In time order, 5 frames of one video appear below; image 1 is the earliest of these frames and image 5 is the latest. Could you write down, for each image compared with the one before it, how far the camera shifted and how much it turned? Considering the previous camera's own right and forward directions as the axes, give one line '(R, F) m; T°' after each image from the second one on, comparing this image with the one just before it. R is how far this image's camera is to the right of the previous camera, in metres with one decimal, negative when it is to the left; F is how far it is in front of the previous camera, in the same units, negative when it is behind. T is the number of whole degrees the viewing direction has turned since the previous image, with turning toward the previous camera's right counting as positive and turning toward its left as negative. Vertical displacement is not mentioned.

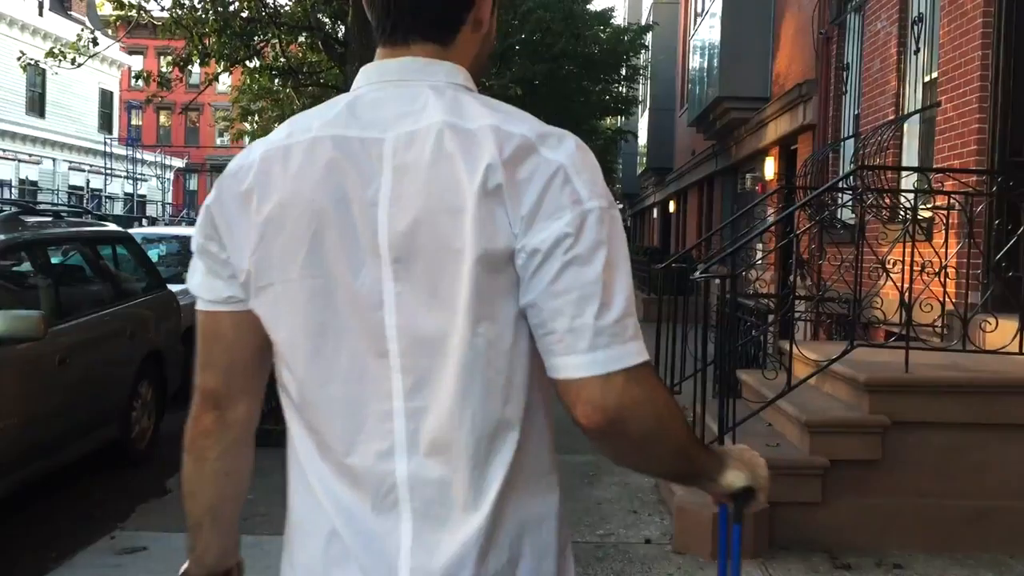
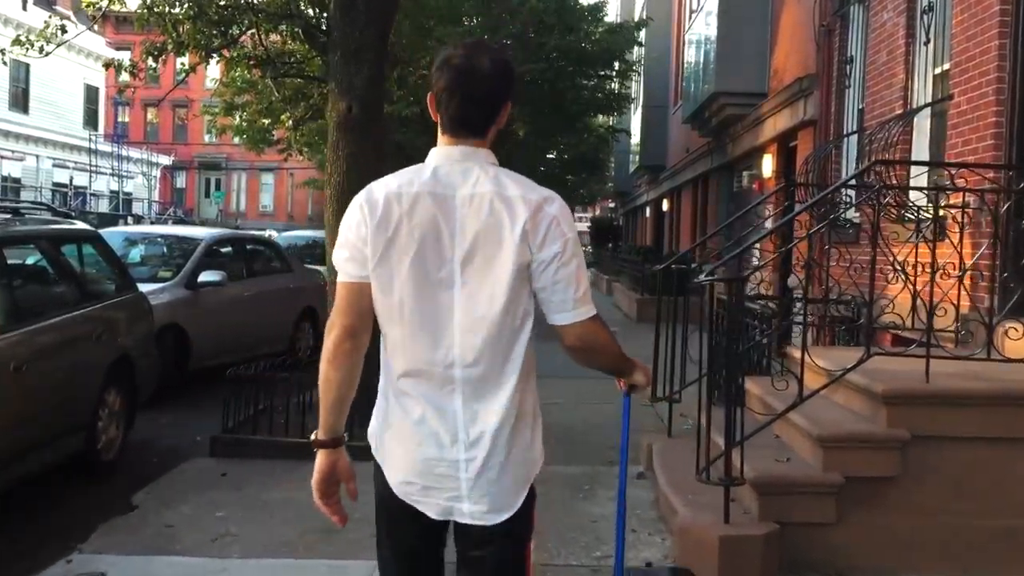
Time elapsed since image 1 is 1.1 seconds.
(0.0, +0.4) m; +1°
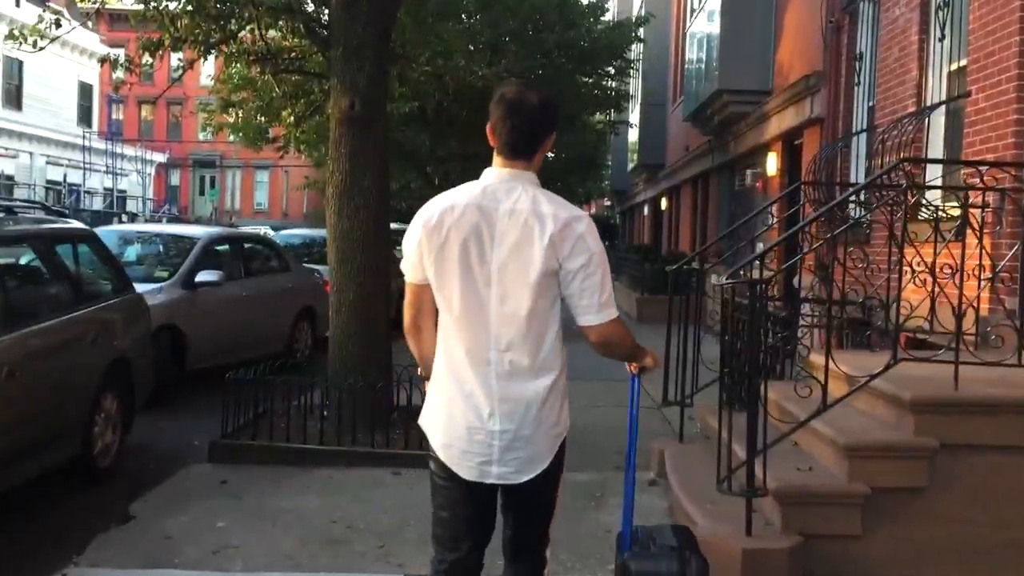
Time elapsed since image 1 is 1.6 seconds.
(-0.1, +0.2) m; 0°
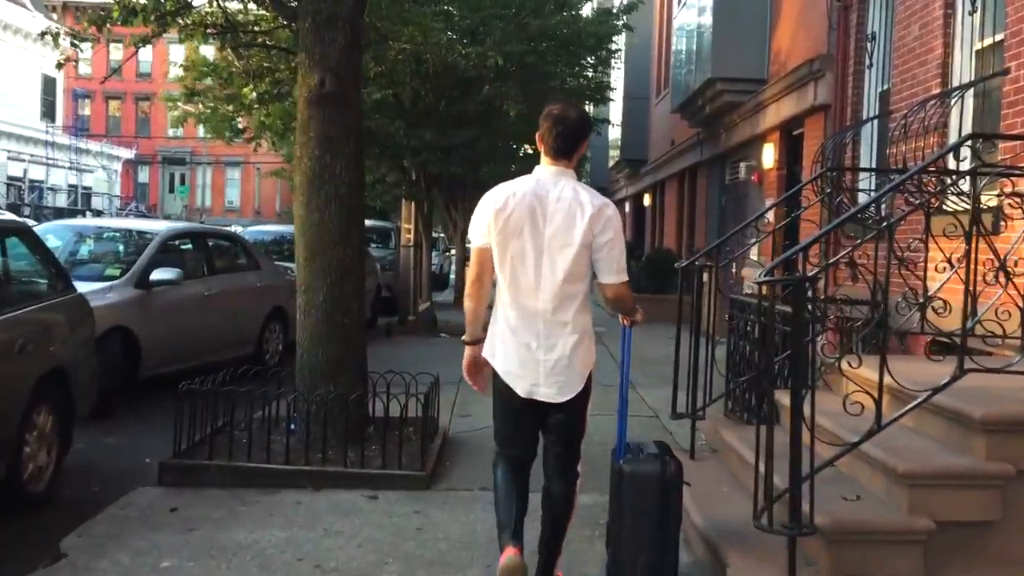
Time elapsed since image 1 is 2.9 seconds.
(-0.1, +0.7) m; +1°
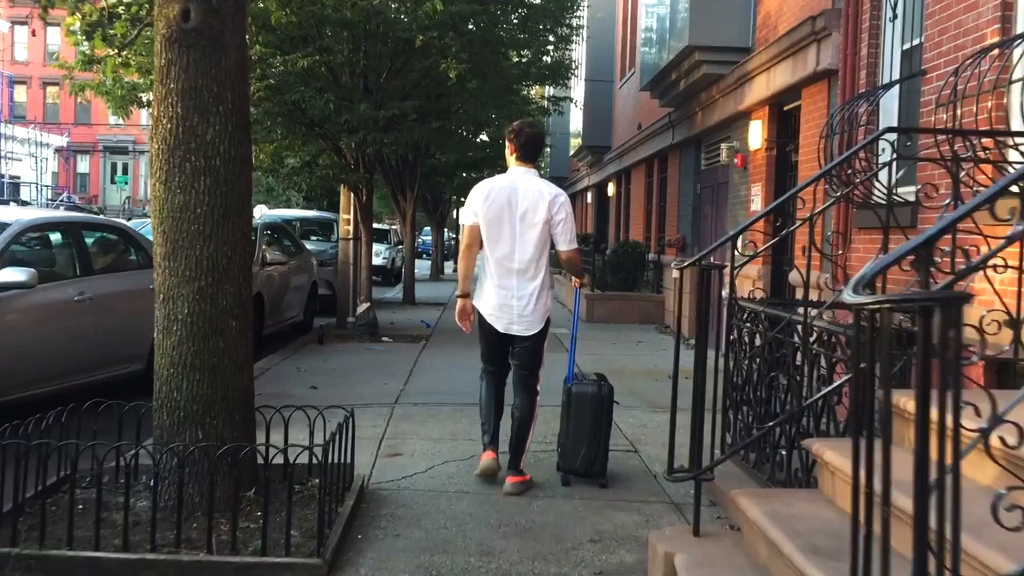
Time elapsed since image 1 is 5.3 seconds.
(+0.1, +1.6) m; +2°
